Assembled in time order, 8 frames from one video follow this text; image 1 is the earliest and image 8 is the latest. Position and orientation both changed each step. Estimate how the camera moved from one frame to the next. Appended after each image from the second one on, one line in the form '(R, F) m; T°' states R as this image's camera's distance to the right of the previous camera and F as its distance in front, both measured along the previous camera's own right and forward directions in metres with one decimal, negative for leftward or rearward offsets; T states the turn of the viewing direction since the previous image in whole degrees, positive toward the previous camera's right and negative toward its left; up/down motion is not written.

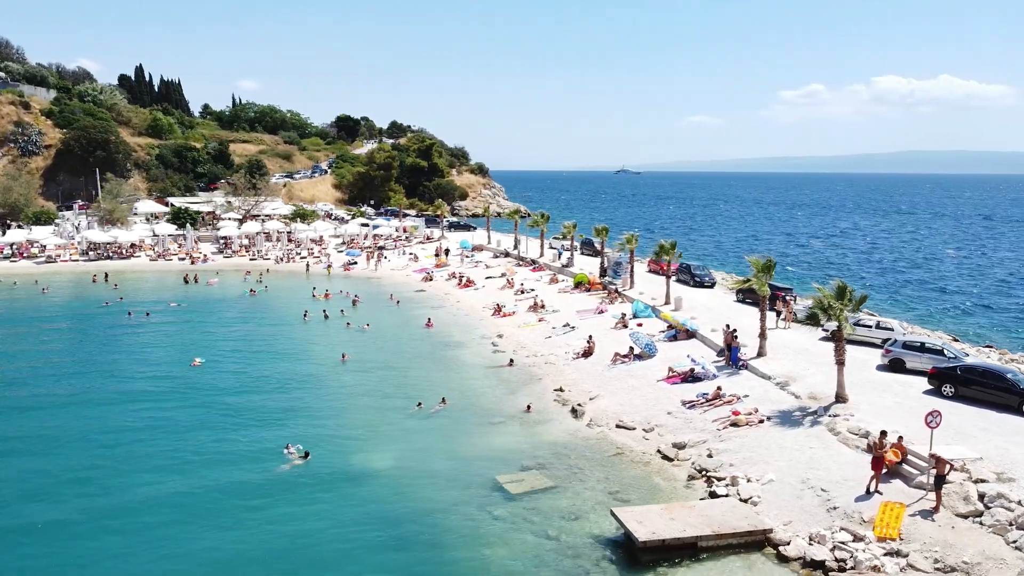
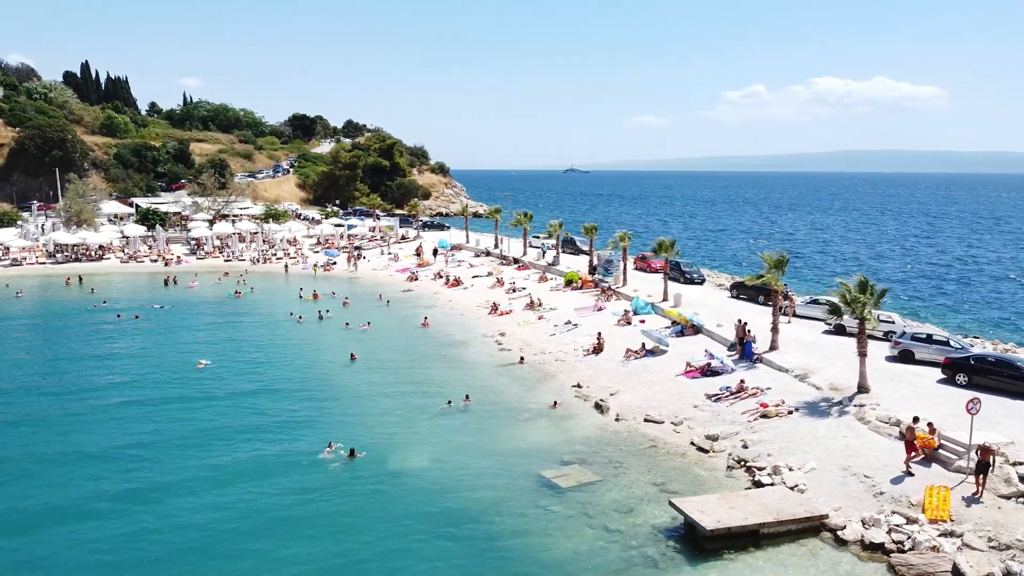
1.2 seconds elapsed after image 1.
(-2.5, -0.1) m; +3°
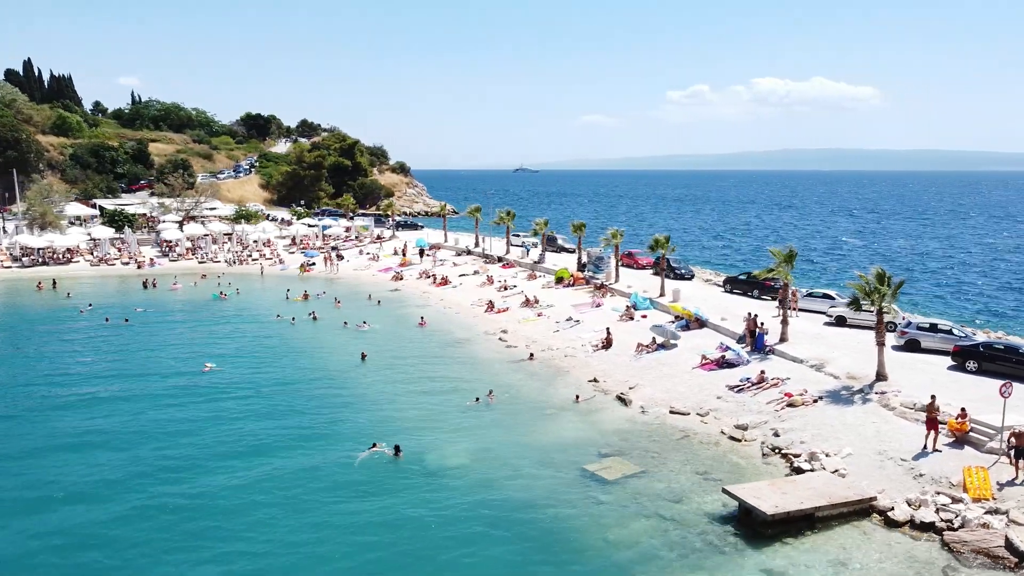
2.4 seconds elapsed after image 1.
(-2.4, -0.1) m; +3°
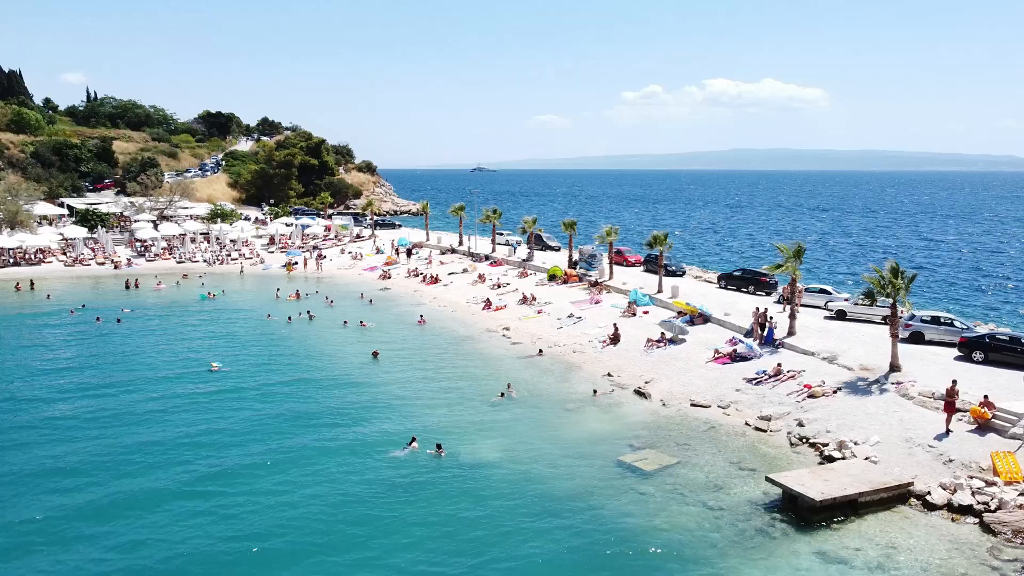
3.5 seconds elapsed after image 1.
(-2.2, -0.1) m; +3°
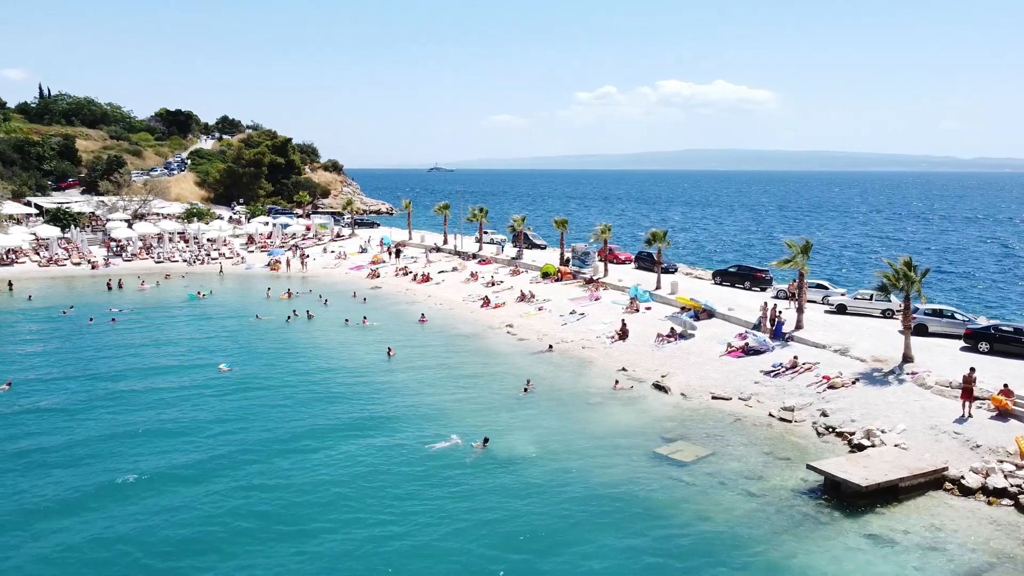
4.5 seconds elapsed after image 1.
(-2.2, -0.1) m; +3°
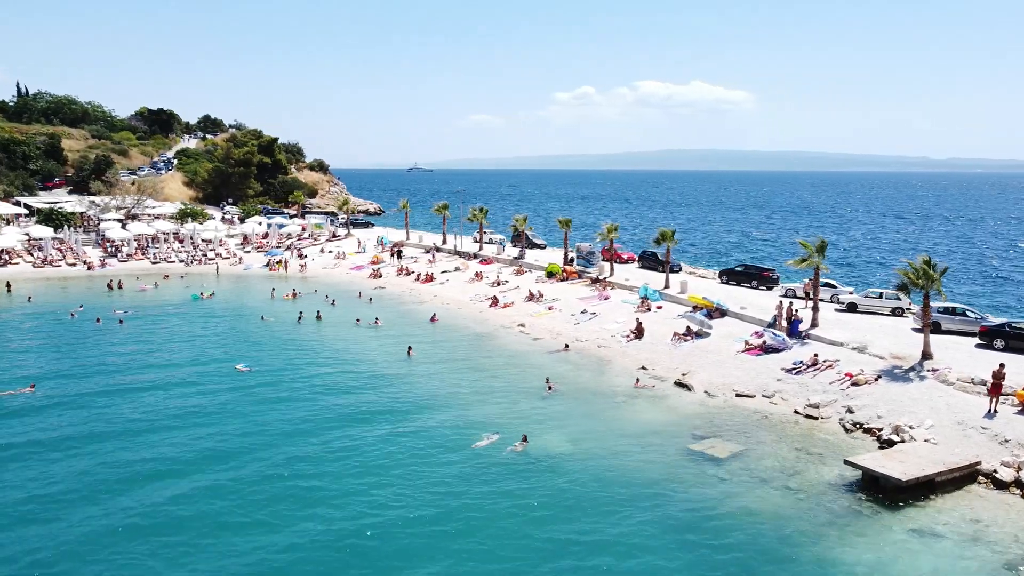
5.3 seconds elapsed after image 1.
(-1.6, -0.2) m; +1°
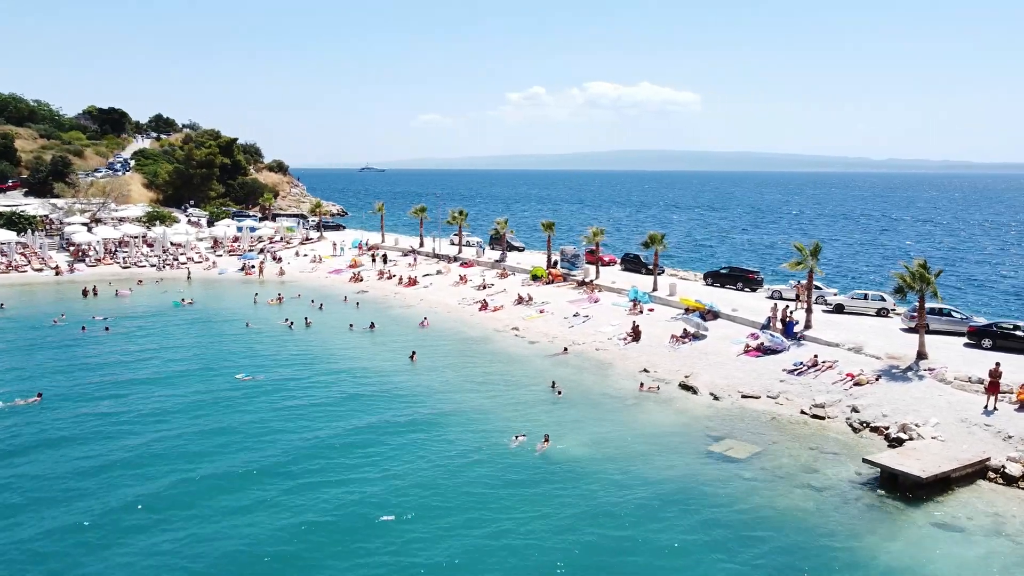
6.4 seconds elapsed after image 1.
(-1.9, -0.2) m; +3°
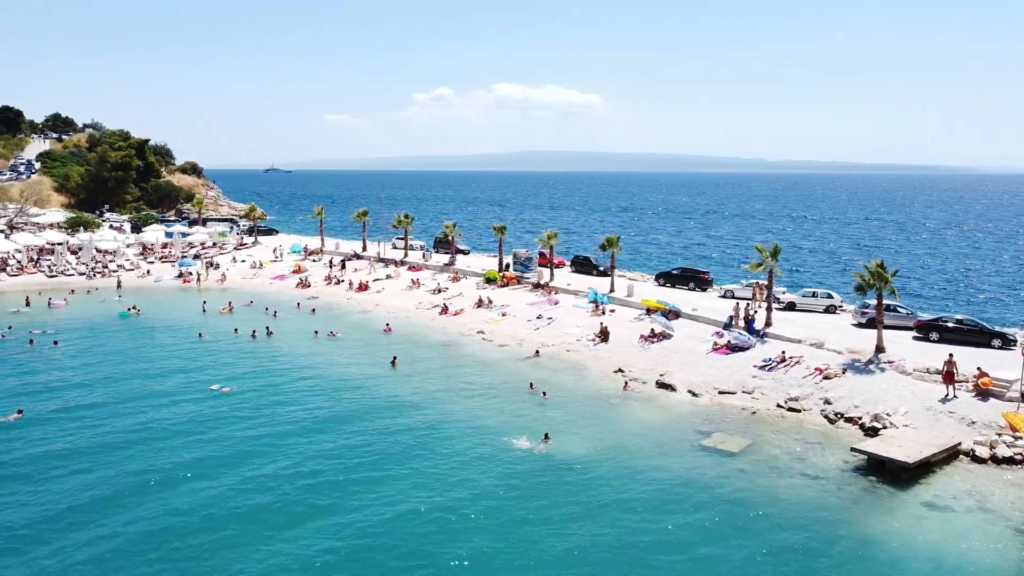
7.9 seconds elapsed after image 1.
(-2.4, -0.2) m; +6°
